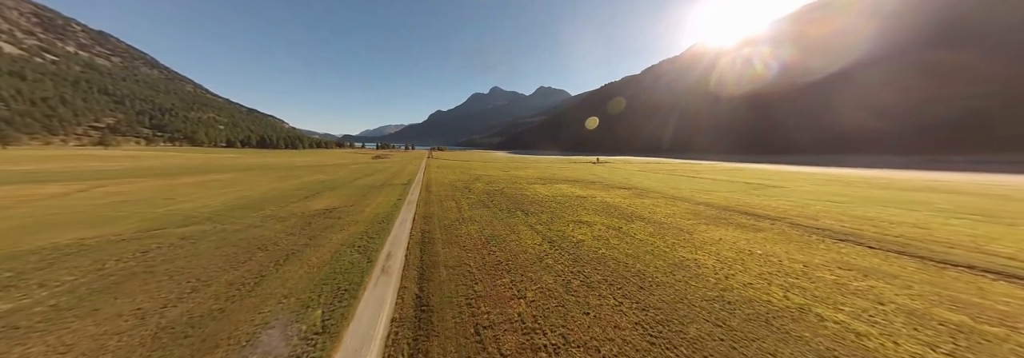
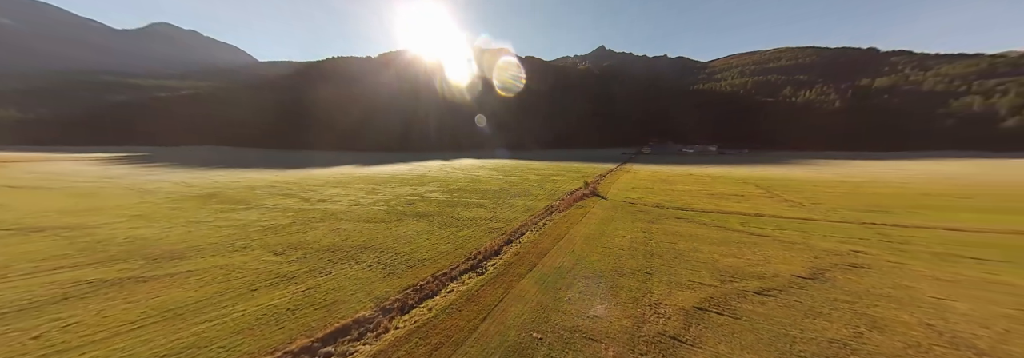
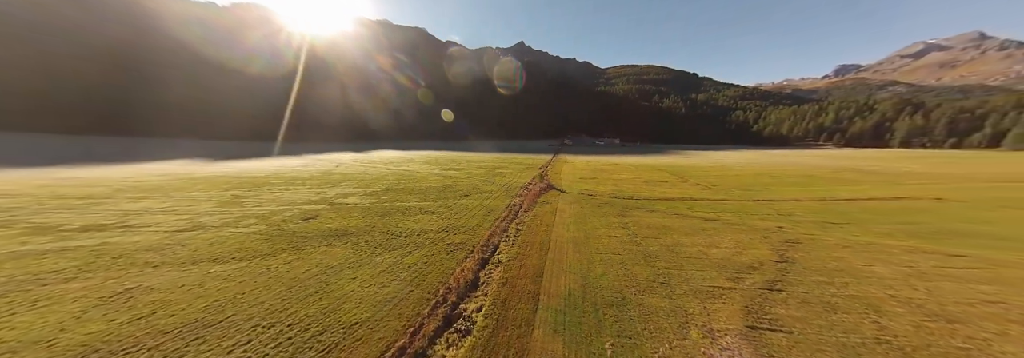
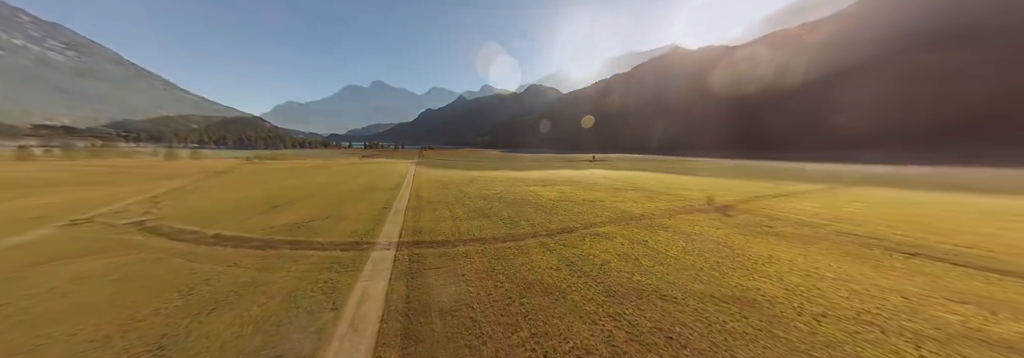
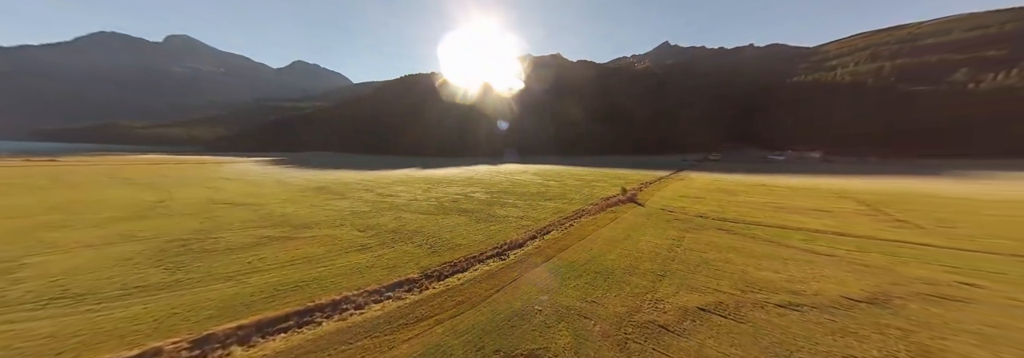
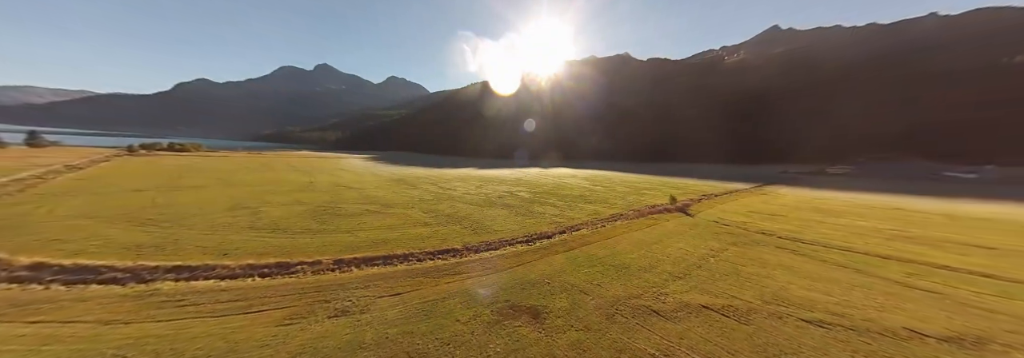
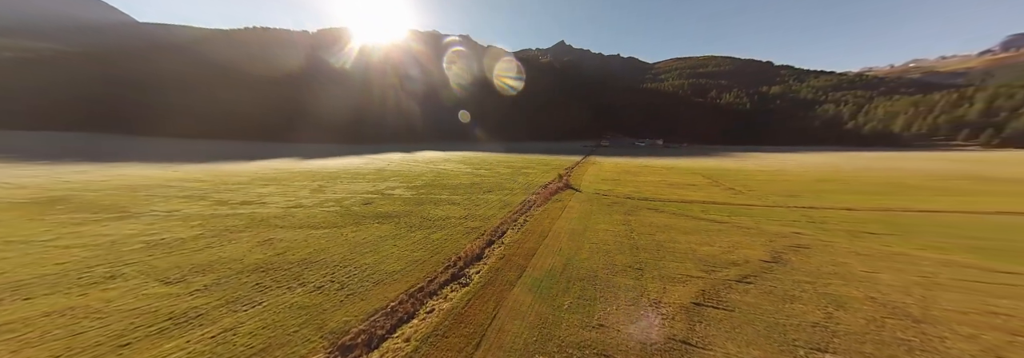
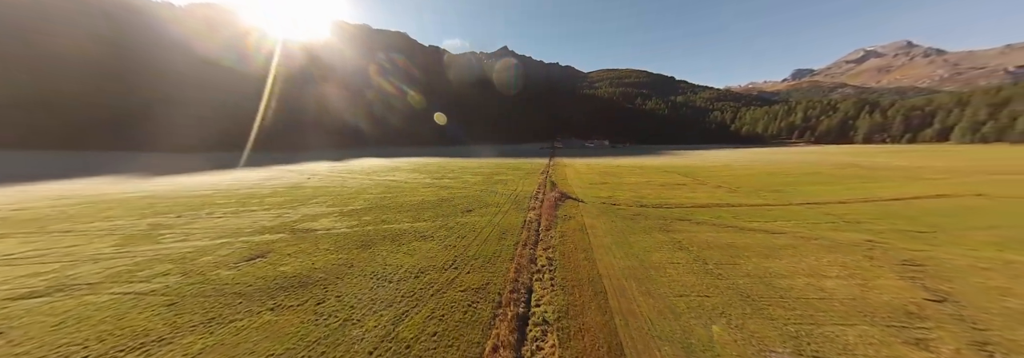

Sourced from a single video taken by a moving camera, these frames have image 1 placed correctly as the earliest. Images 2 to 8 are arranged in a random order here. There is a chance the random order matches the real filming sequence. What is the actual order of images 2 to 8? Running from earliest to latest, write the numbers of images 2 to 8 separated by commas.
4, 6, 5, 2, 7, 3, 8
